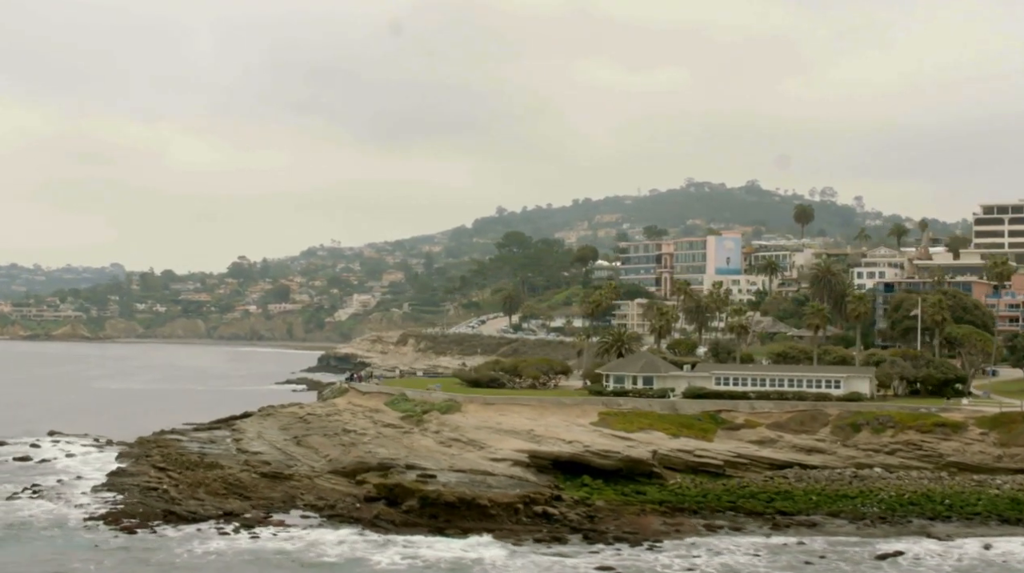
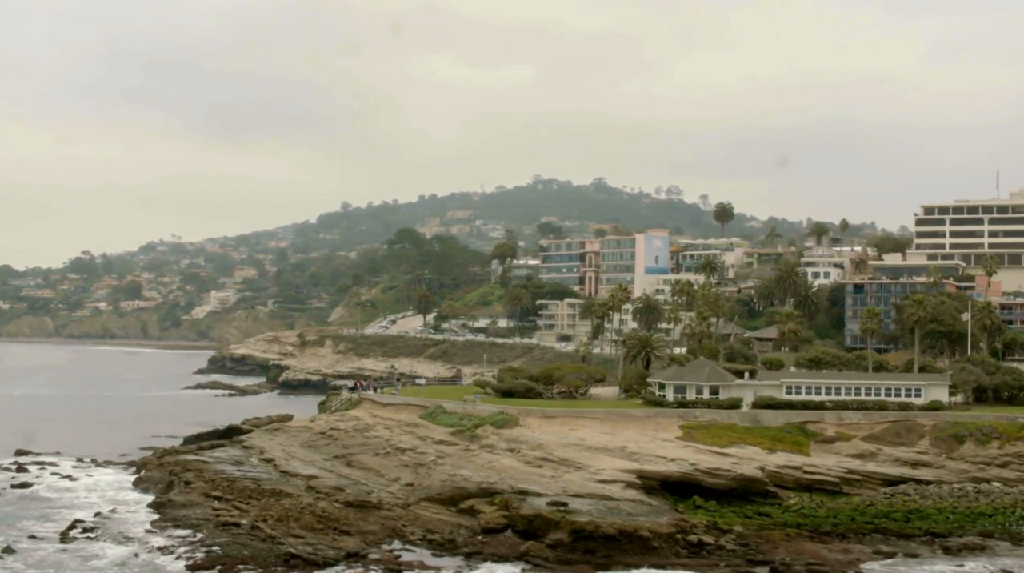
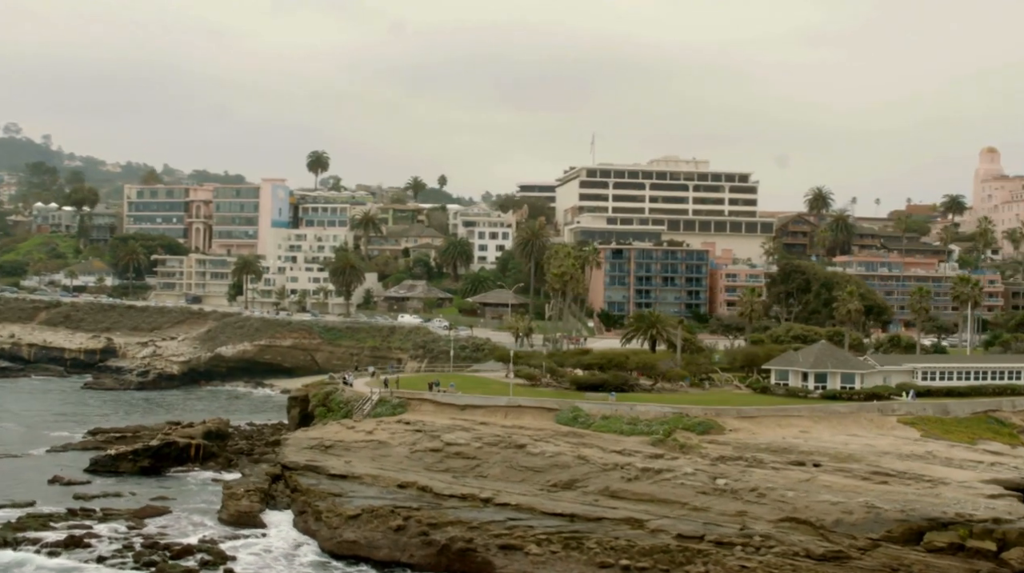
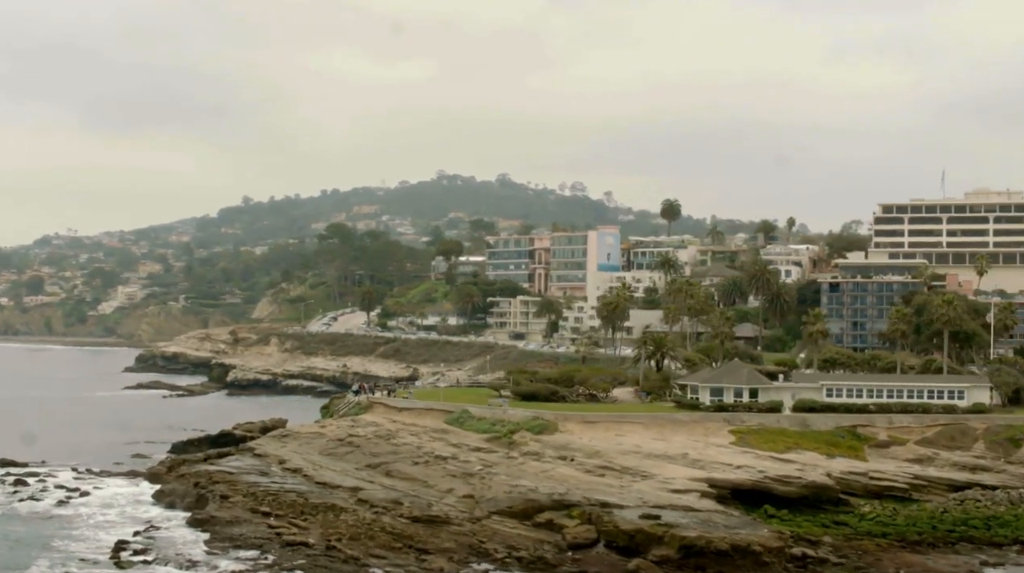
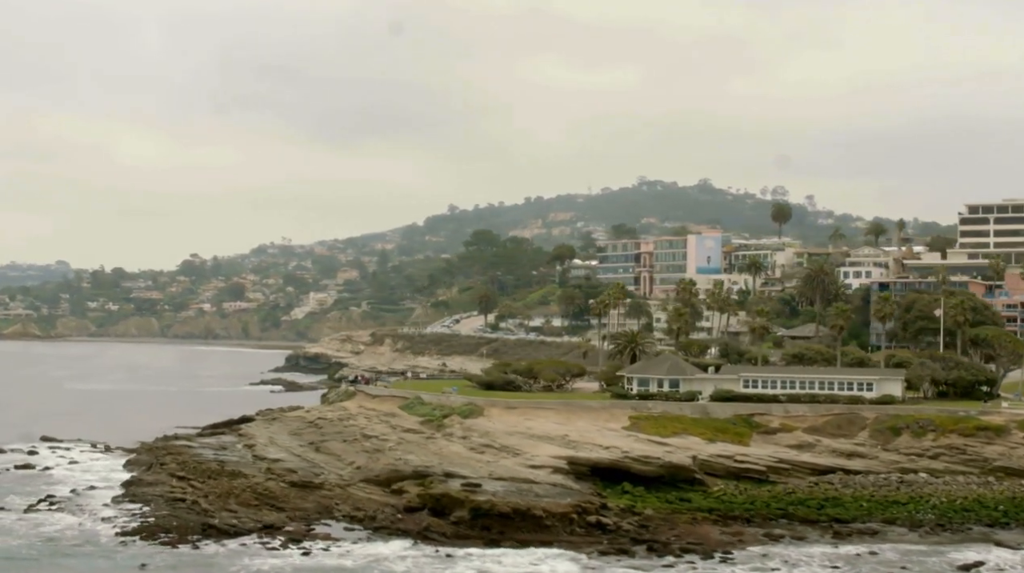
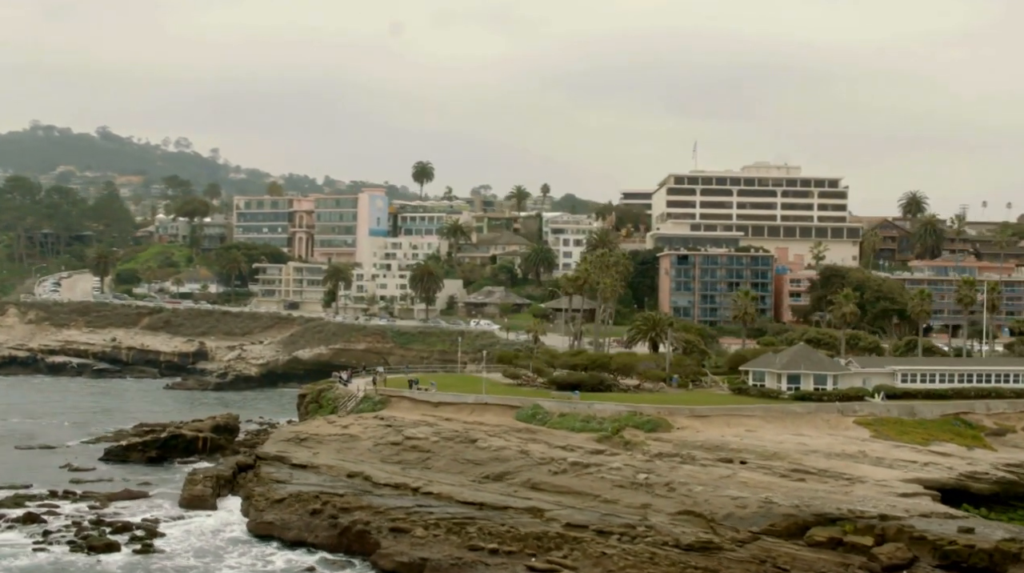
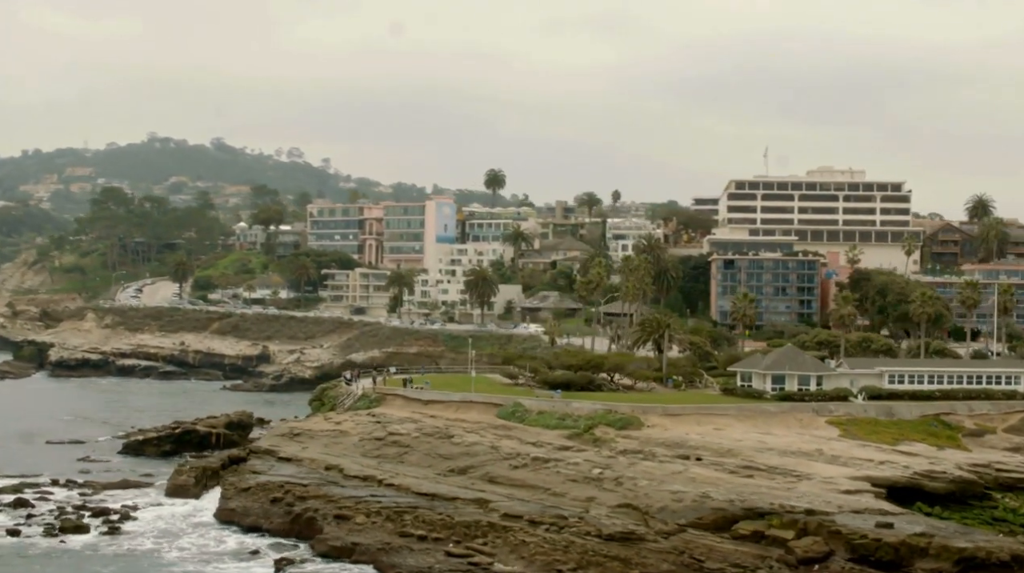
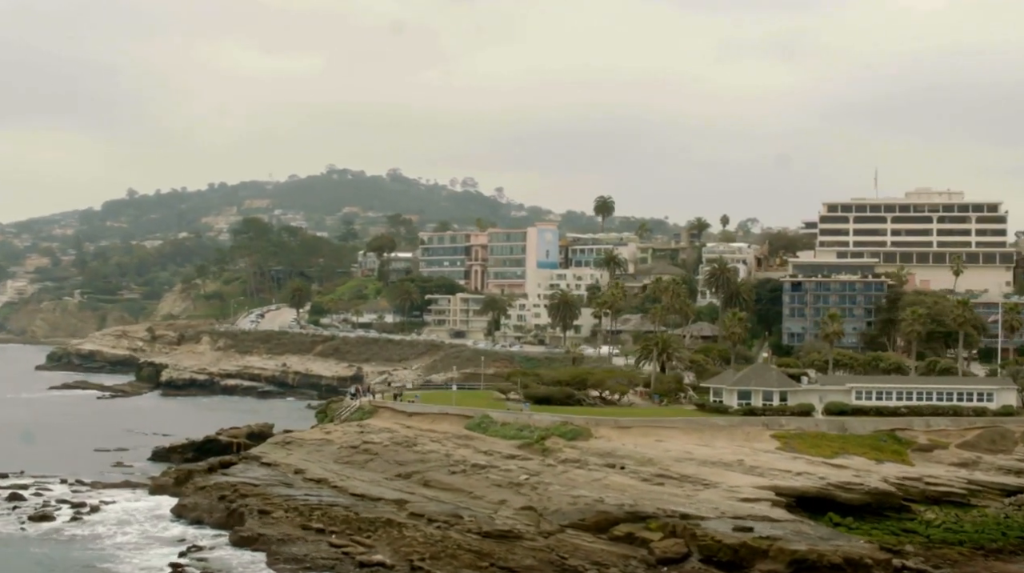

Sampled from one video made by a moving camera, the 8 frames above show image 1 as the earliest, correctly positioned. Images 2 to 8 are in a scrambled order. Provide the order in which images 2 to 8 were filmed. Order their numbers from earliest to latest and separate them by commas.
5, 2, 4, 8, 7, 6, 3
